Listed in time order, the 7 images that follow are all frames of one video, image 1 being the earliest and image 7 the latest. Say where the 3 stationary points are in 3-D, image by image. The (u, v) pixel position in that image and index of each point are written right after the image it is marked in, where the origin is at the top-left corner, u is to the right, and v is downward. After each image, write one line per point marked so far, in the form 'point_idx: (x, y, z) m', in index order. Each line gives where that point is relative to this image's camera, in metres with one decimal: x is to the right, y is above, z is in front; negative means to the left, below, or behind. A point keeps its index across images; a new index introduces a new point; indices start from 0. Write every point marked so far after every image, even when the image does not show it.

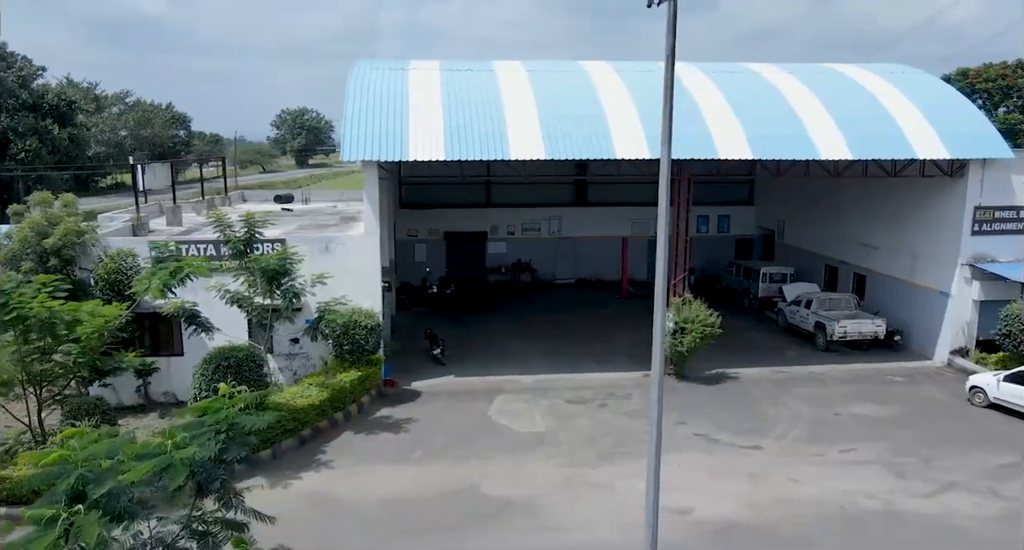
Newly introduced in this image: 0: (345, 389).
0: (-3.6, -2.4, +14.9) m
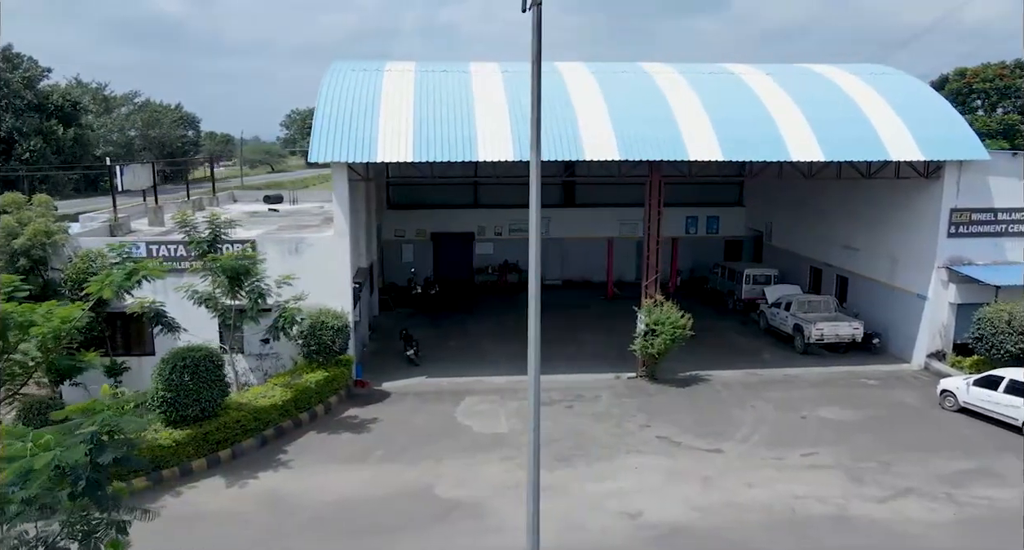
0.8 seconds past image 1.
0: (-4.3, -2.4, +14.9) m
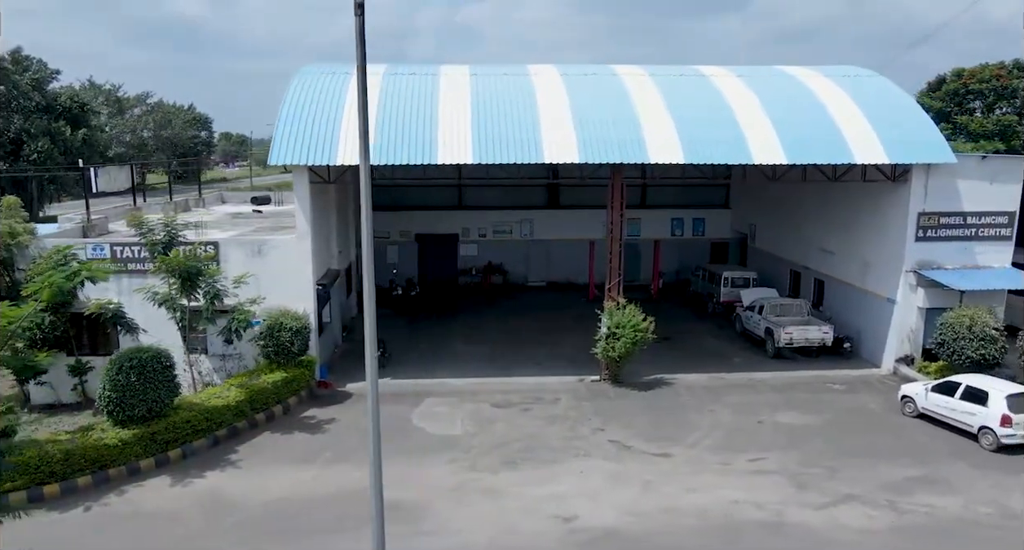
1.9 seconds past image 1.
0: (-5.3, -2.5, +15.1) m
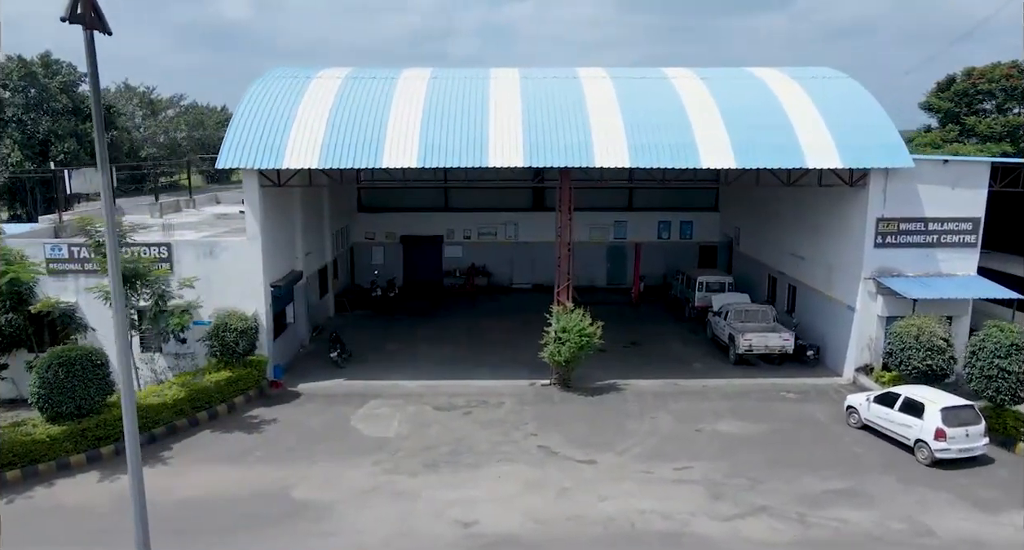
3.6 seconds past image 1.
0: (-6.6, -2.5, +15.4) m
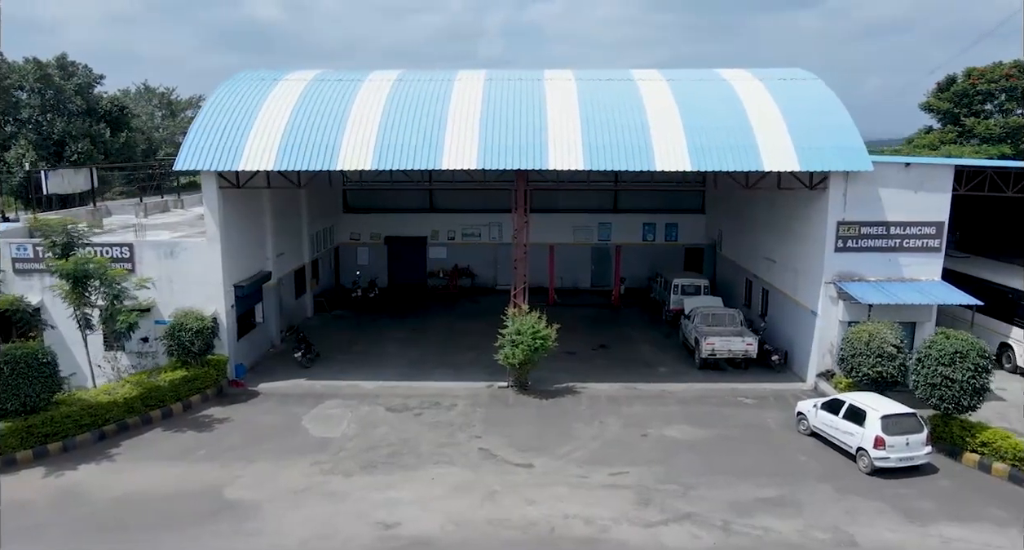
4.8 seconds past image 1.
0: (-7.7, -2.5, +15.6) m
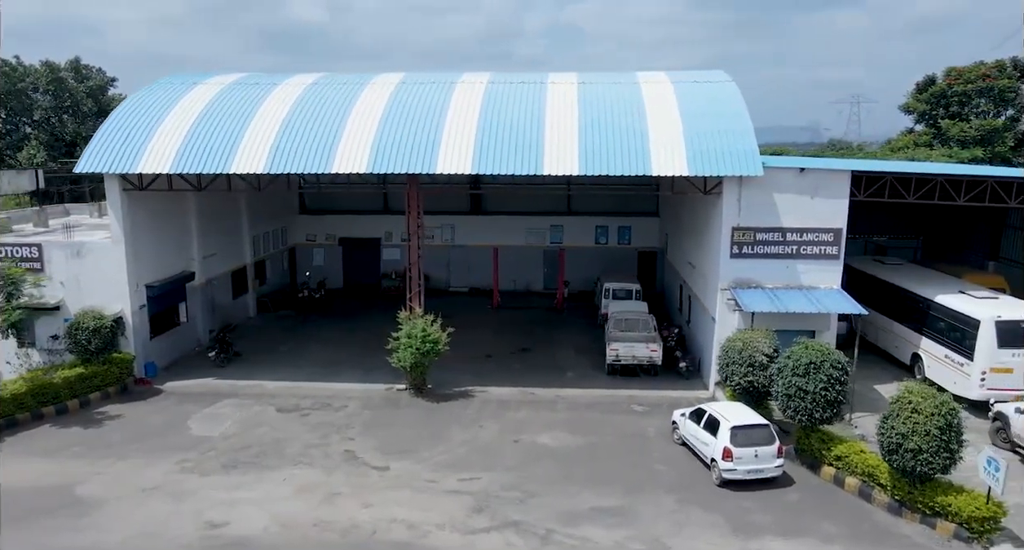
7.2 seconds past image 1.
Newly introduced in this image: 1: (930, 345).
0: (-10.3, -2.5, +16.1) m
1: (+9.8, -1.6, +16.6) m
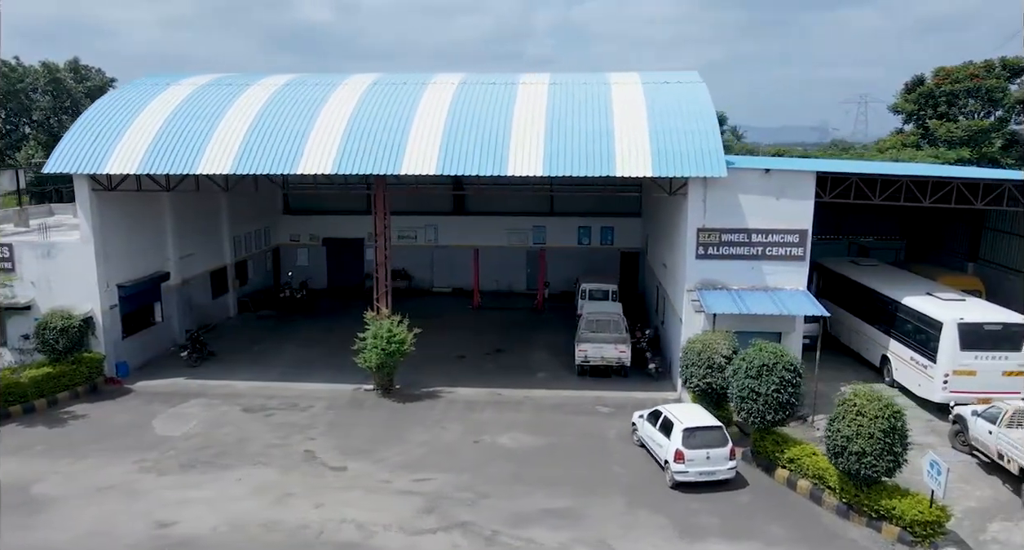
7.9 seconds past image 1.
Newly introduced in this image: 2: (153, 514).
0: (-11.2, -2.5, +16.2) m
1: (+8.9, -1.7, +16.5) m
2: (-6.0, -4.0, +11.9) m
